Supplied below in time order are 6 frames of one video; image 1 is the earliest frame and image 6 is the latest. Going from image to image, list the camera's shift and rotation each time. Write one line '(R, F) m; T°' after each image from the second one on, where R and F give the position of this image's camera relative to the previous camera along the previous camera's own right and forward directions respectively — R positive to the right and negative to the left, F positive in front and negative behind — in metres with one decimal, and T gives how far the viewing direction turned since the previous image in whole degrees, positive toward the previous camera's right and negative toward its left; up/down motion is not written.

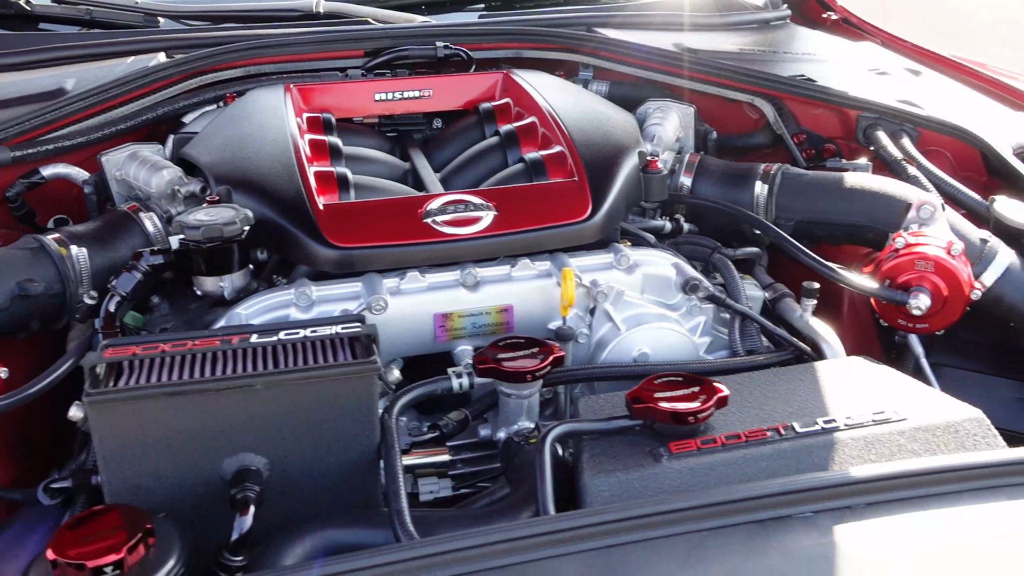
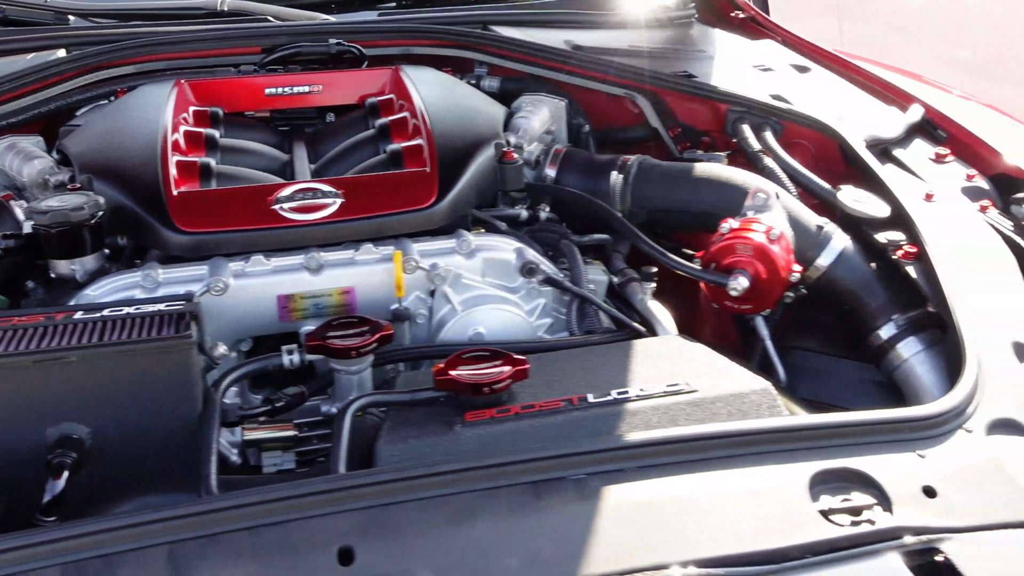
(+0.2, 0.0) m; 0°
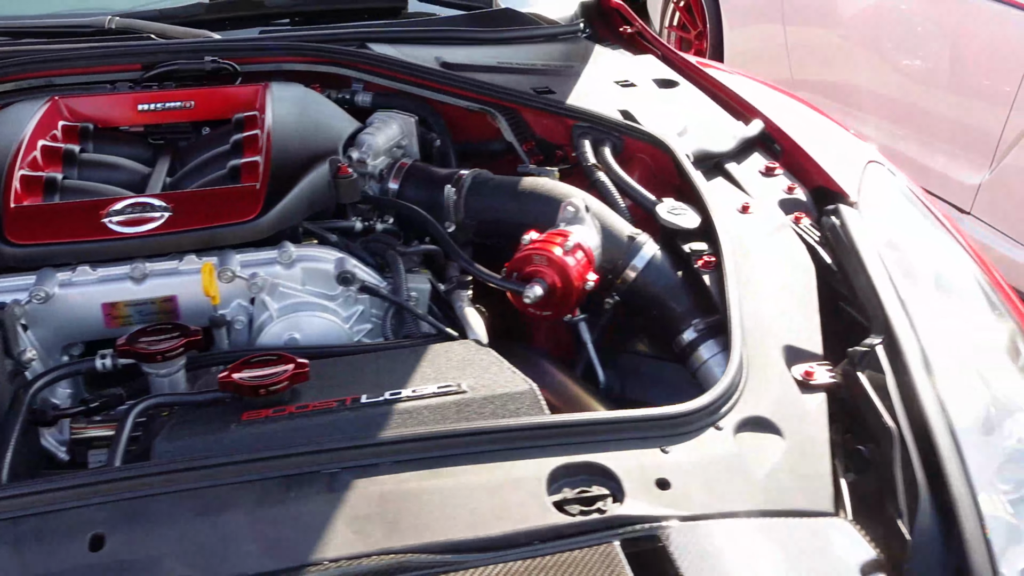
(+0.2, -0.1) m; 0°
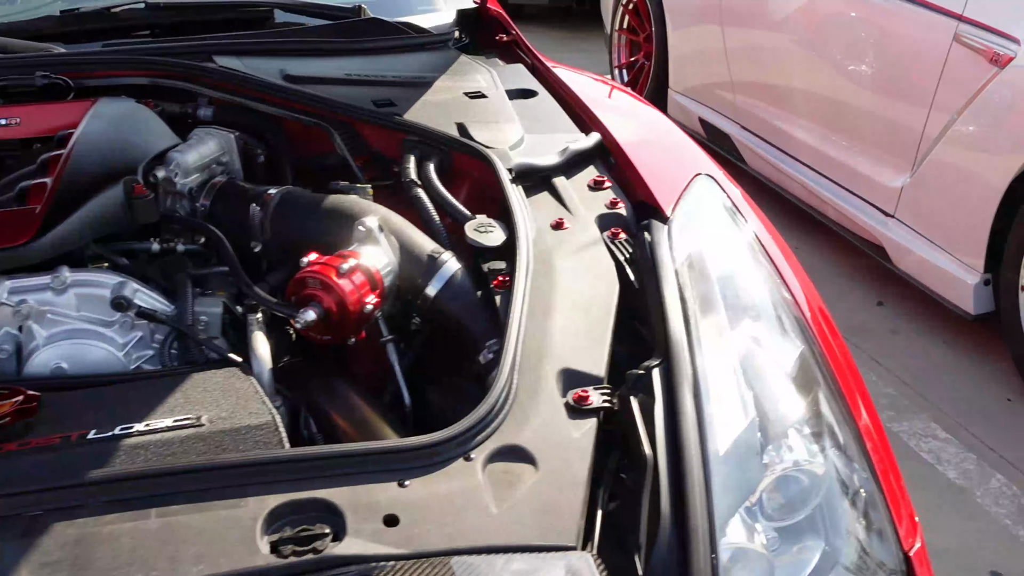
(+0.2, 0.0) m; +1°
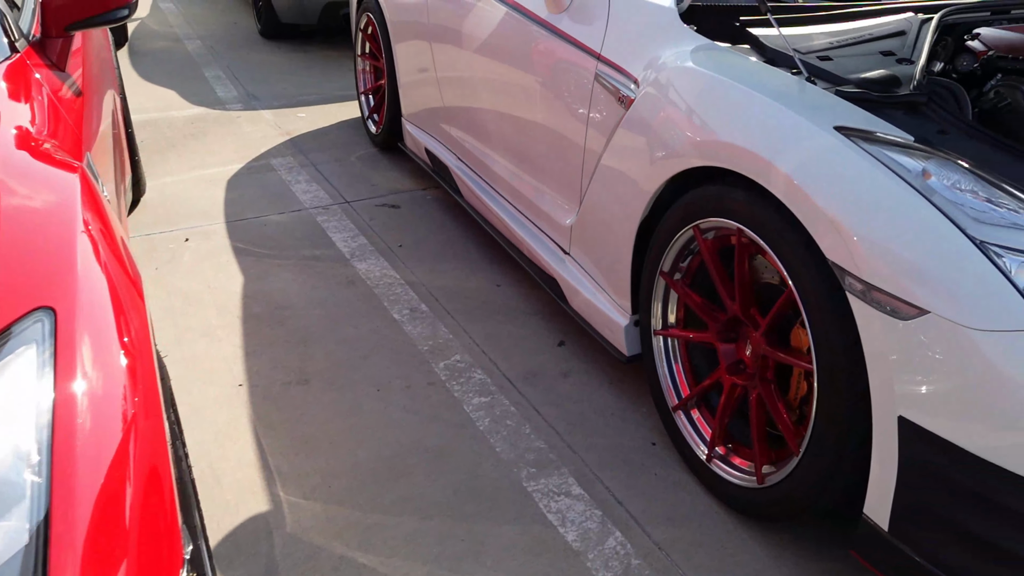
(+0.7, +0.1) m; +8°
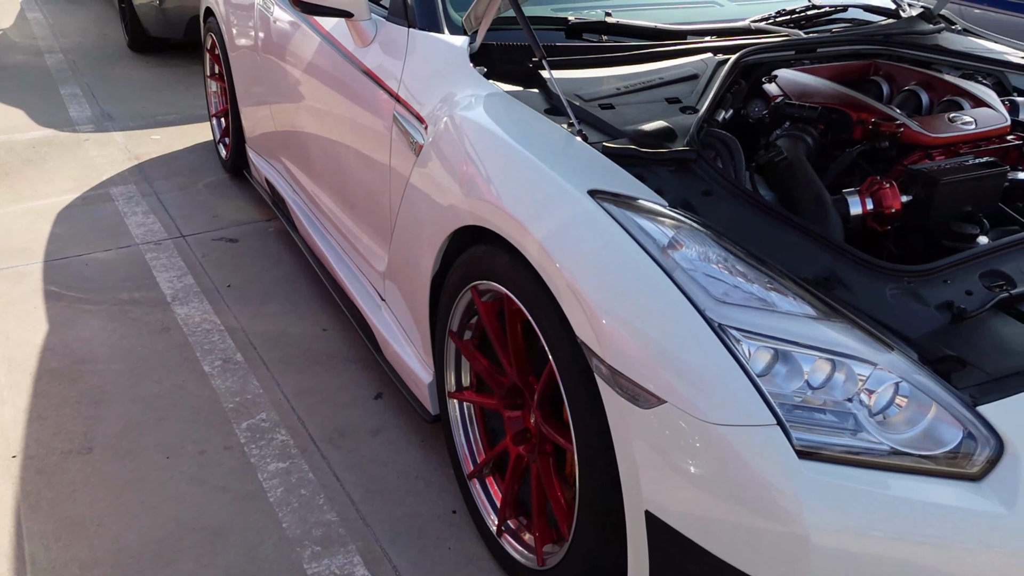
(+0.4, +0.2) m; +4°
